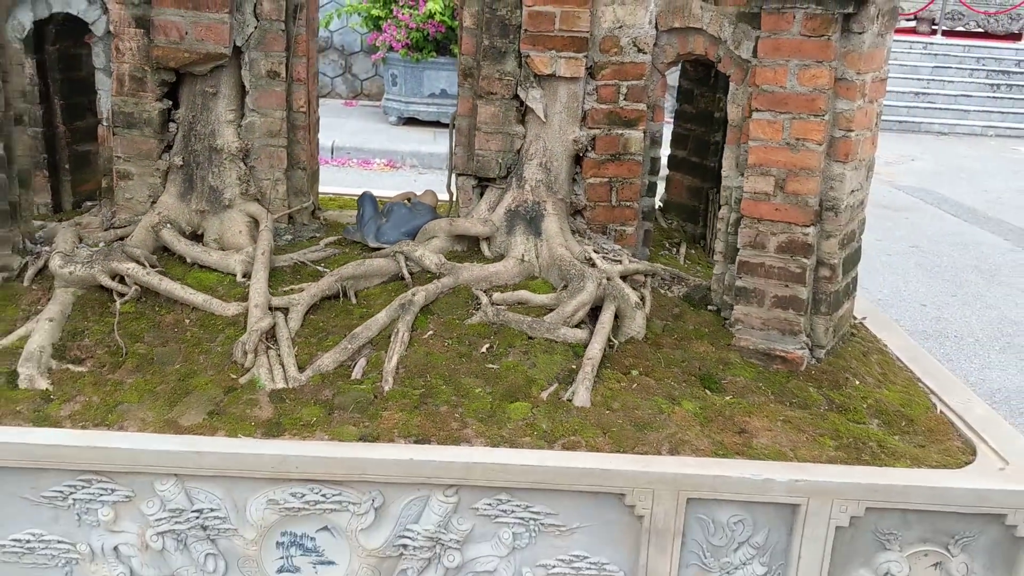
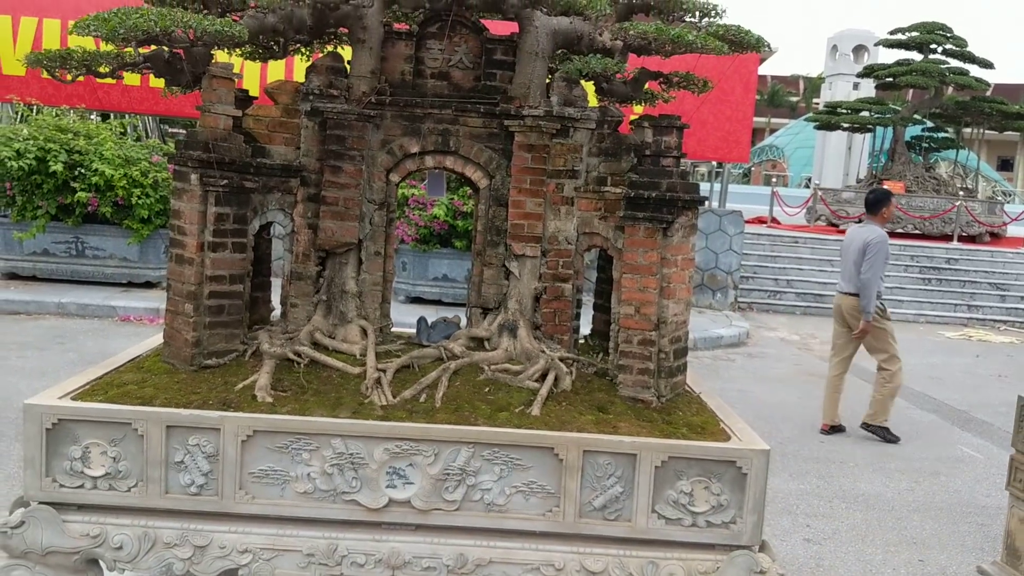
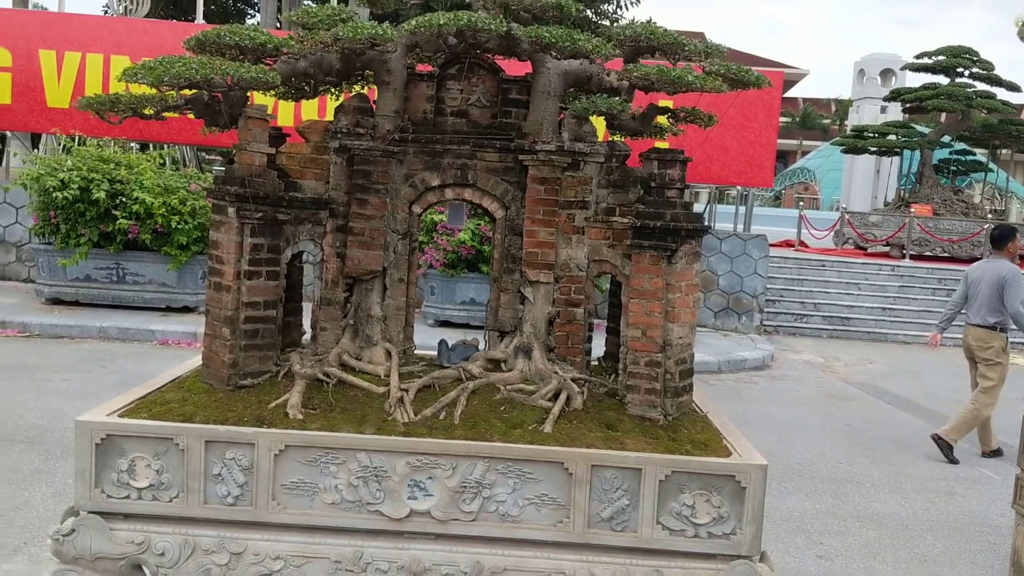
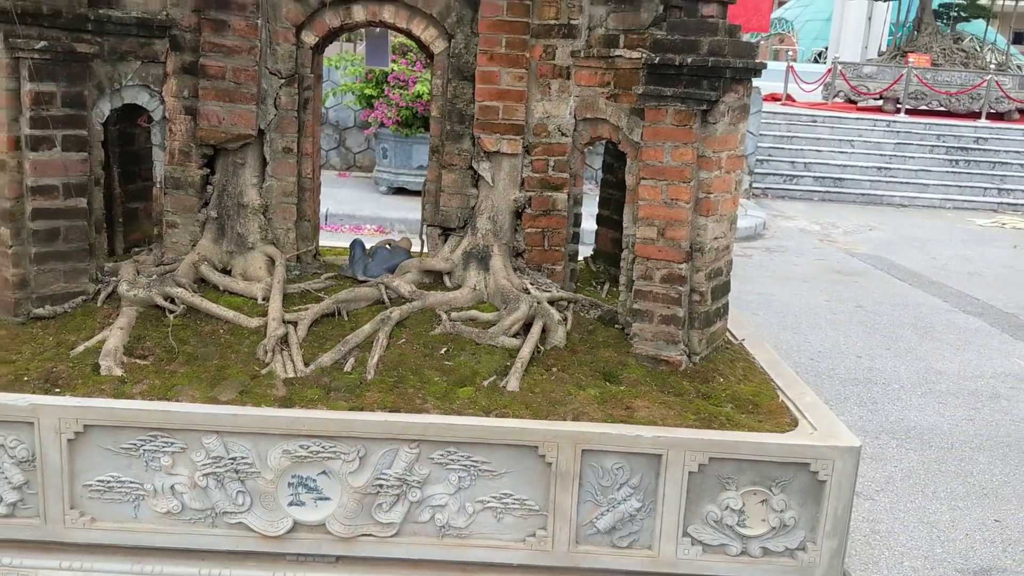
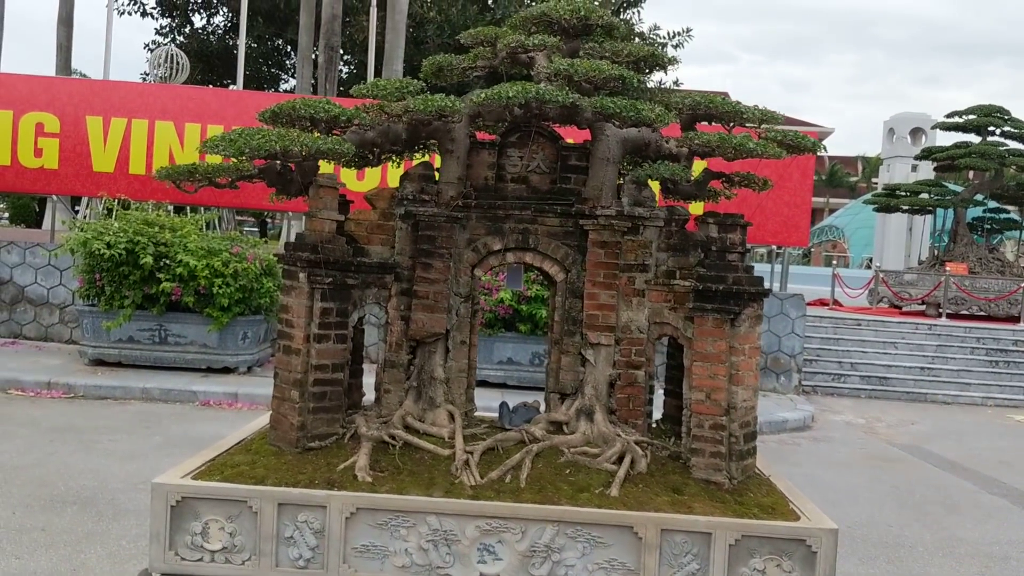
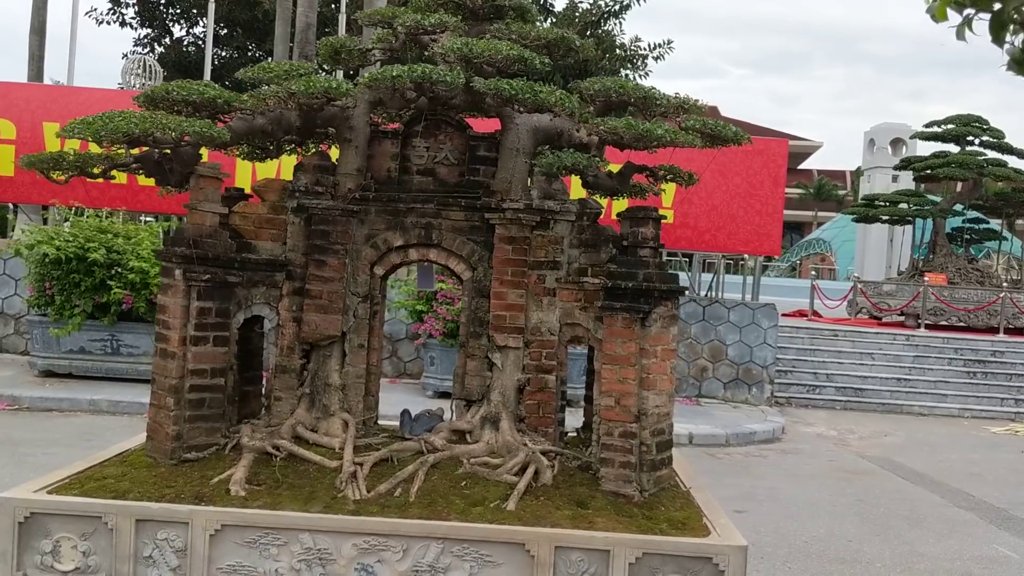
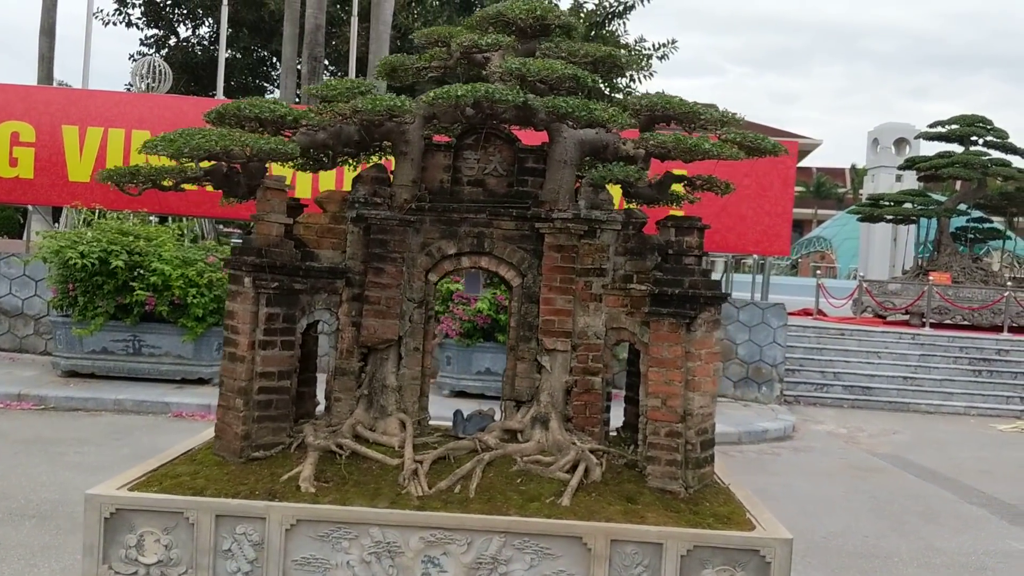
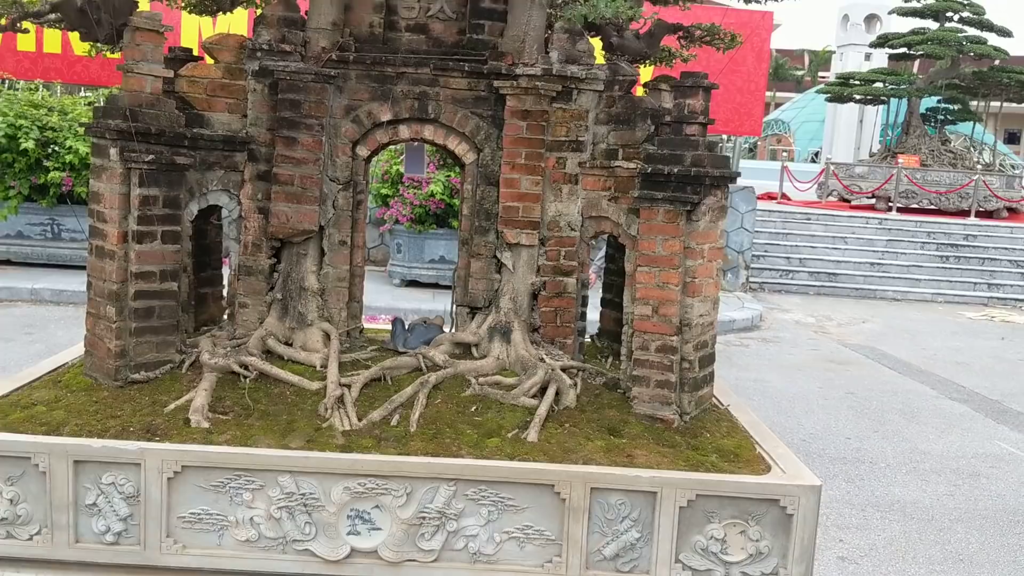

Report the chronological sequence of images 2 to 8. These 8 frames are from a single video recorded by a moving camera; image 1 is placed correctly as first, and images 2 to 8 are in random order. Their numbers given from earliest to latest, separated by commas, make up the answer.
4, 8, 2, 3, 5, 7, 6
